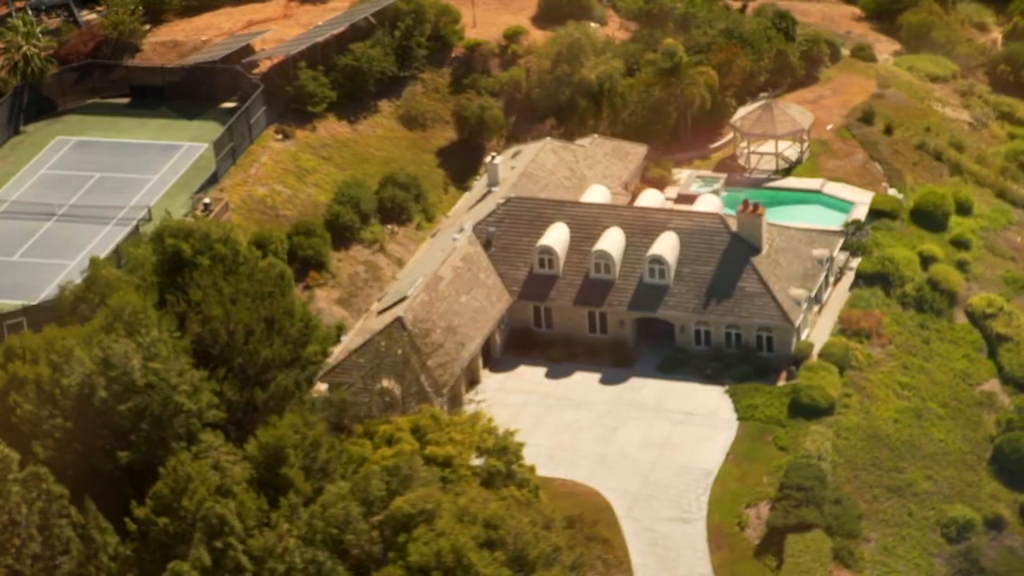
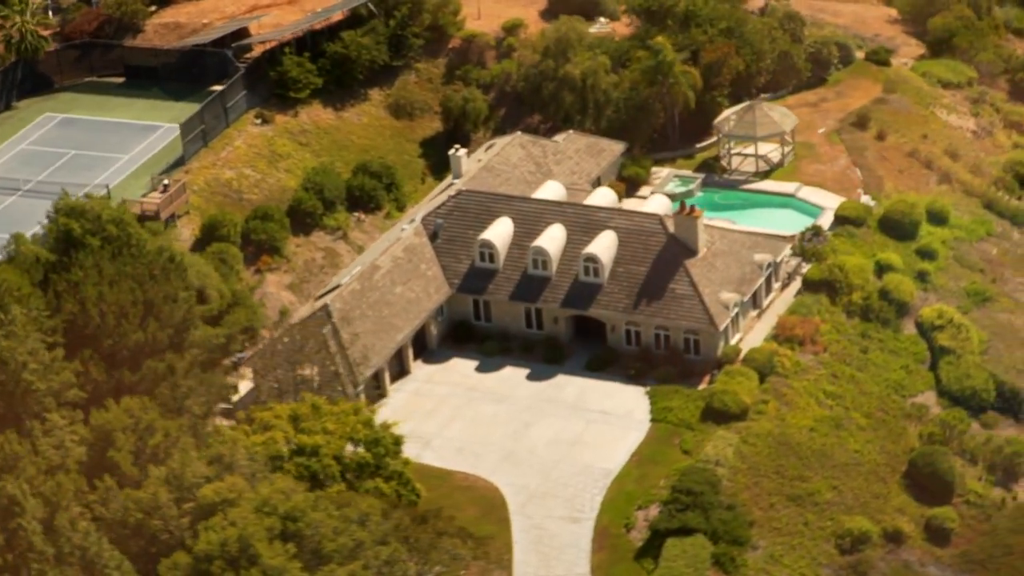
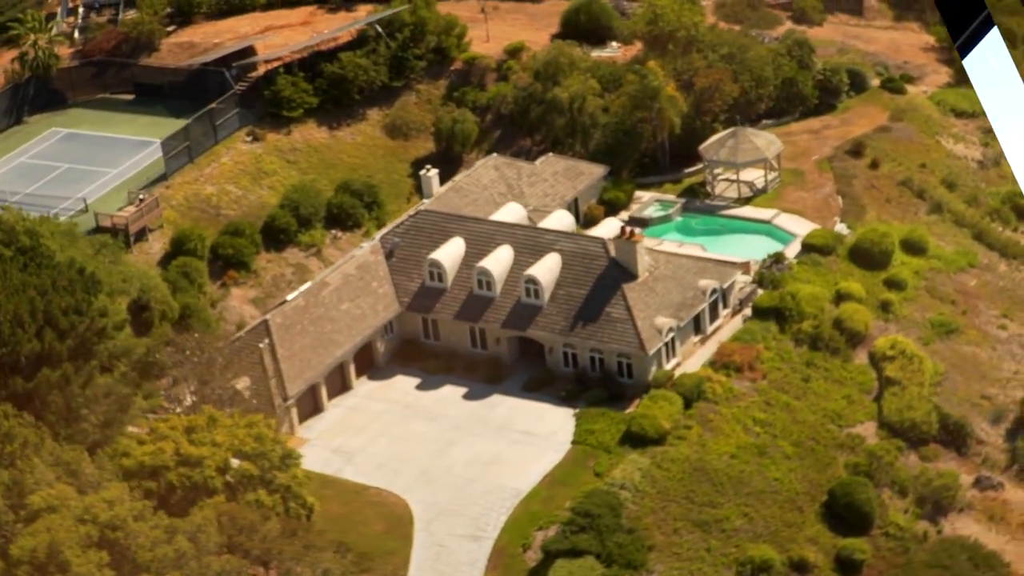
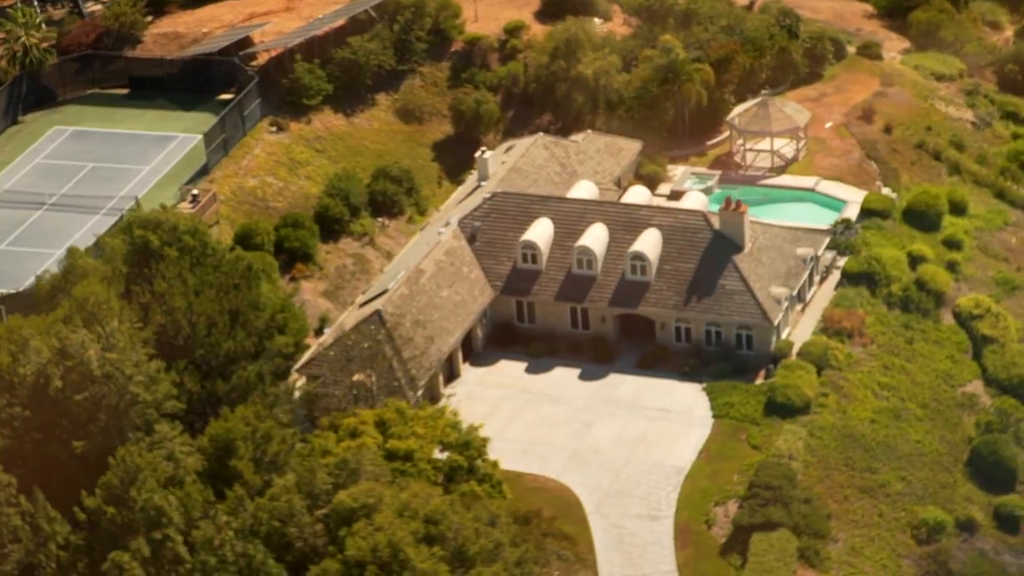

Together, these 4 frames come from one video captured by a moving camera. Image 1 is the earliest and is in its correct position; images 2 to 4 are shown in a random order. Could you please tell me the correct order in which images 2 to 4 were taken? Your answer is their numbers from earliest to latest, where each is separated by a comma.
4, 2, 3
